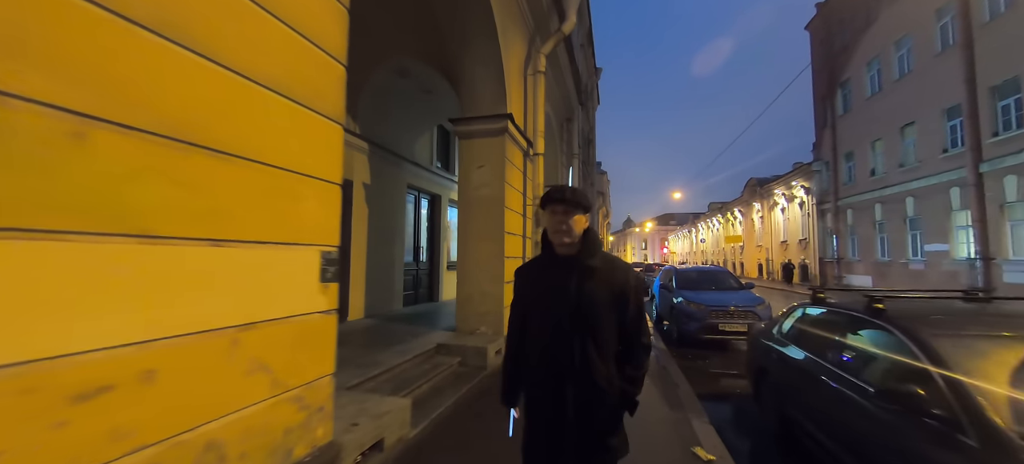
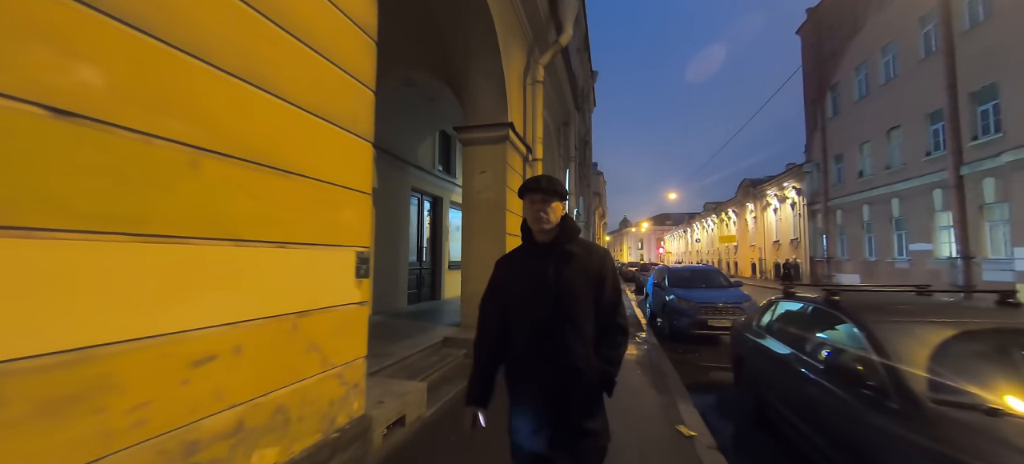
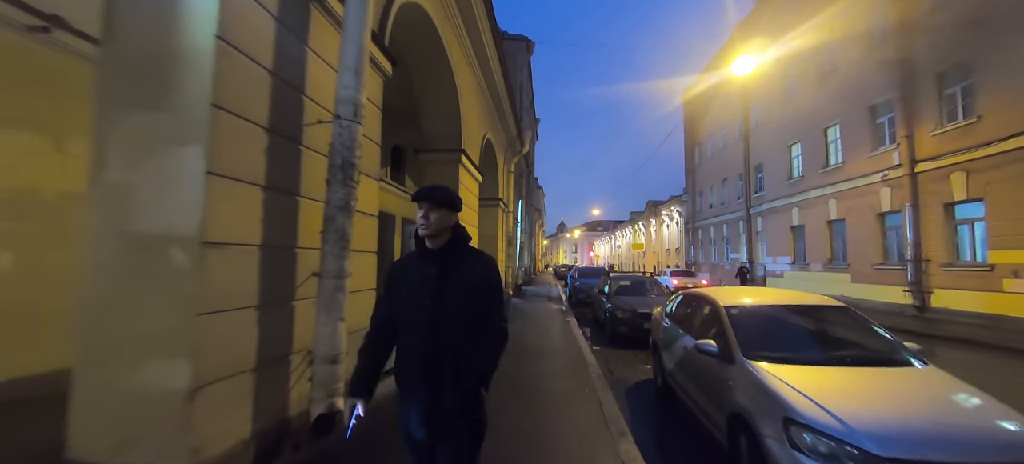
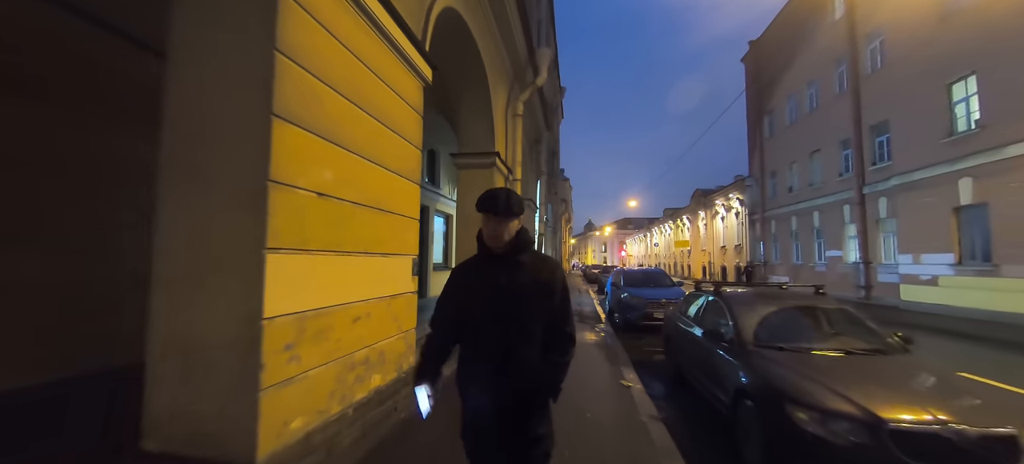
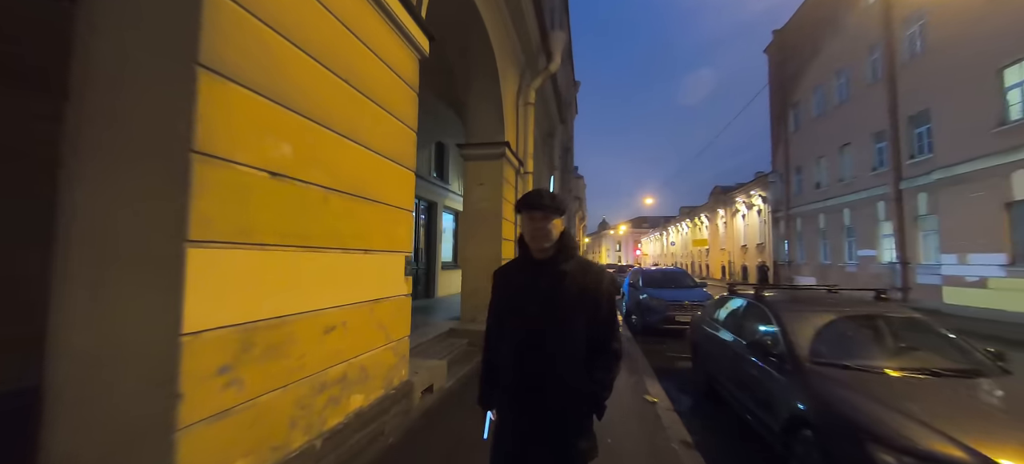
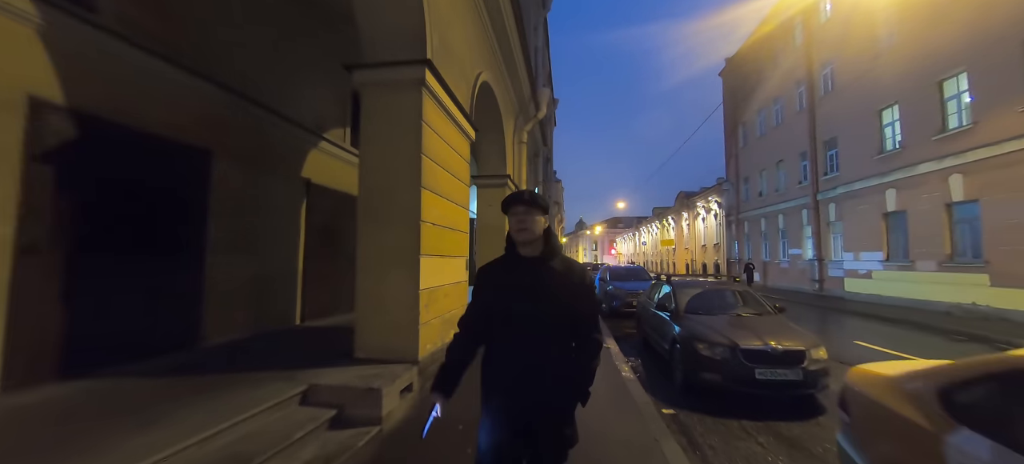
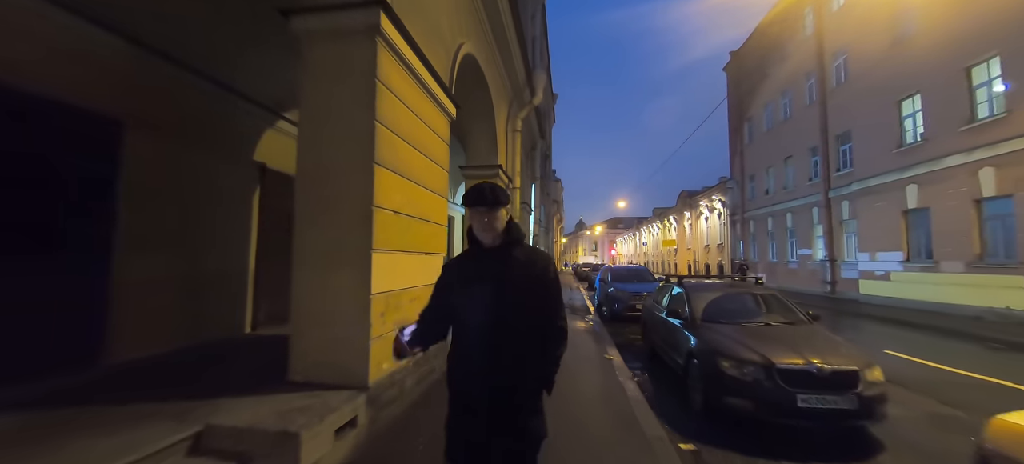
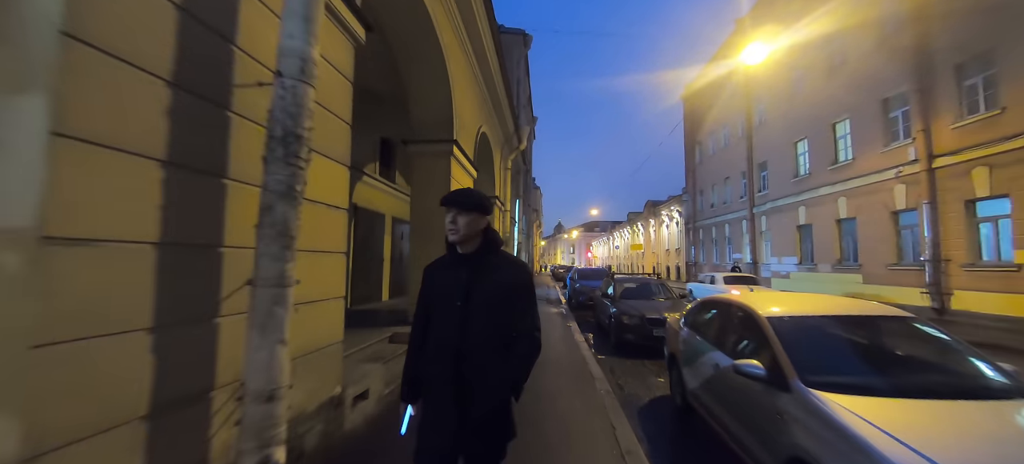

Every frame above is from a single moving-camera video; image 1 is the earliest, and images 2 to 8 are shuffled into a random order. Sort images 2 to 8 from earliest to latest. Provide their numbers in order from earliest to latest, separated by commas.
2, 5, 4, 7, 6, 8, 3
